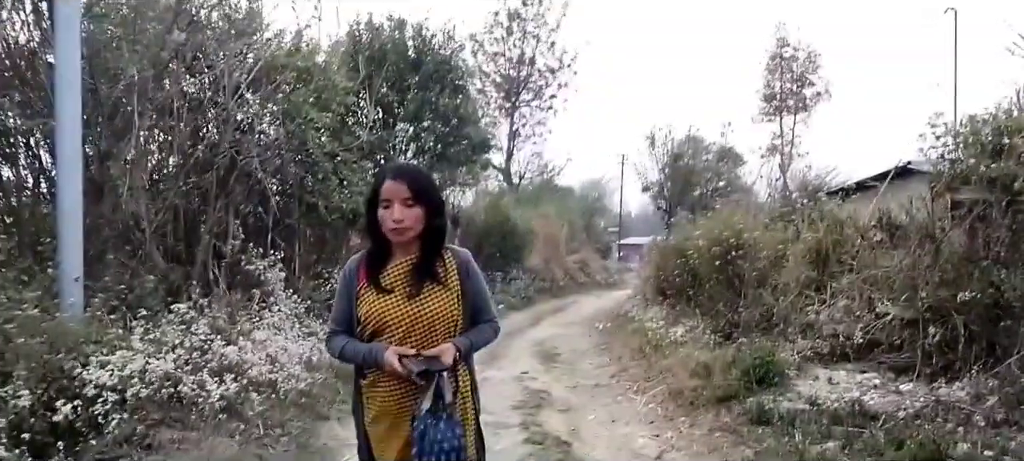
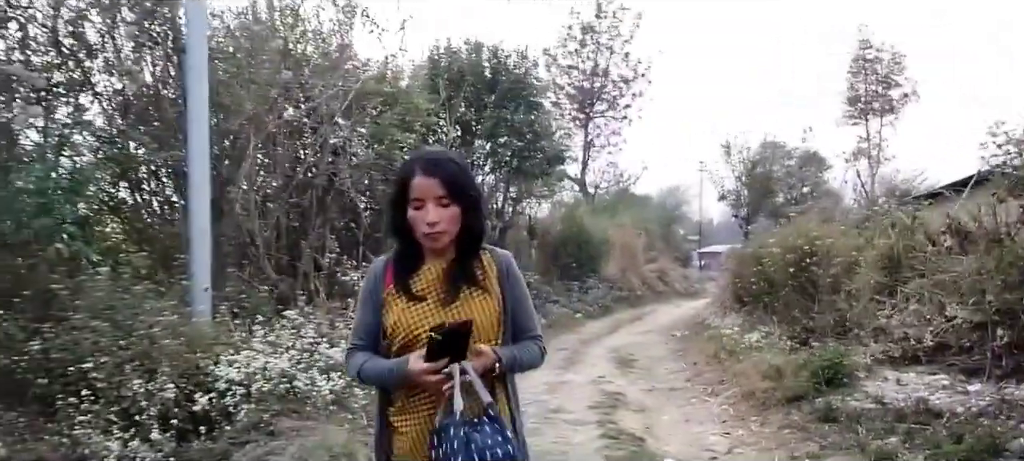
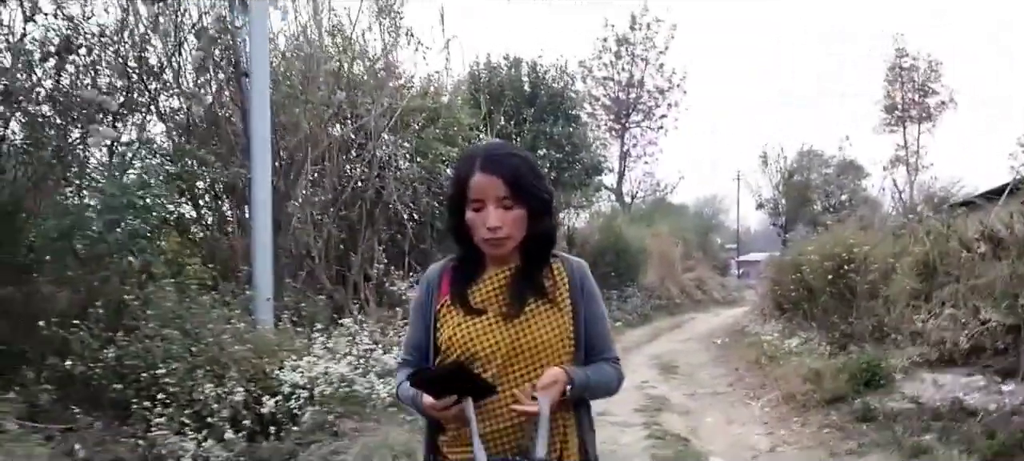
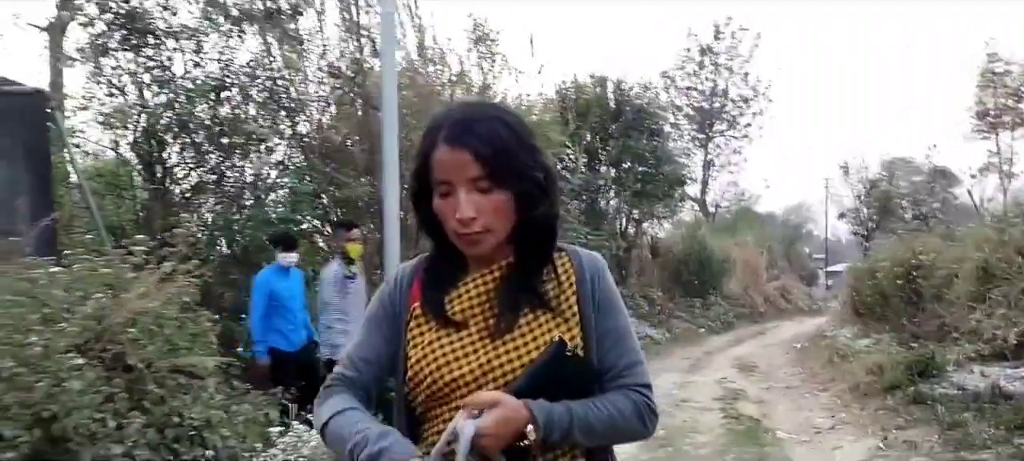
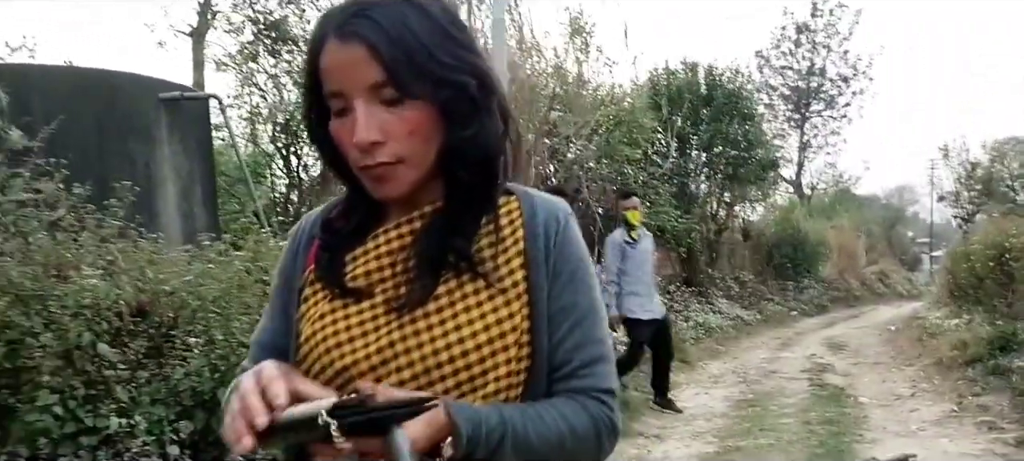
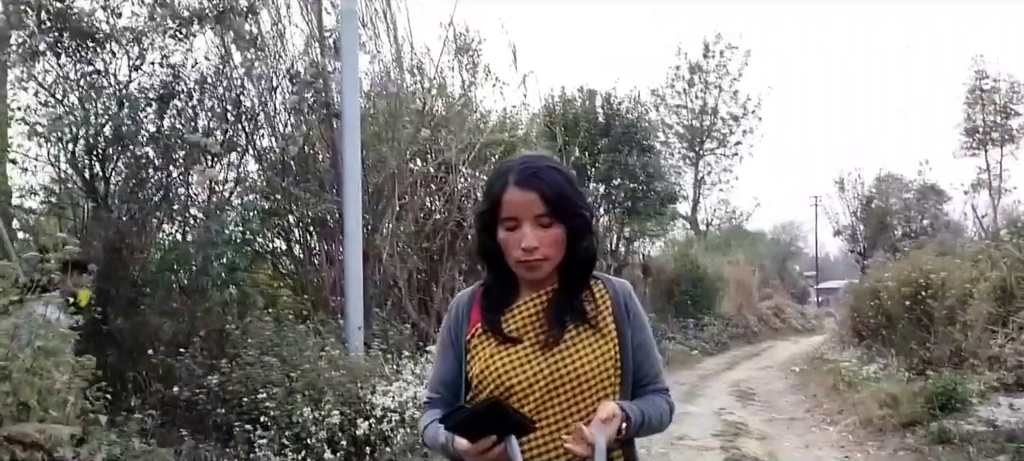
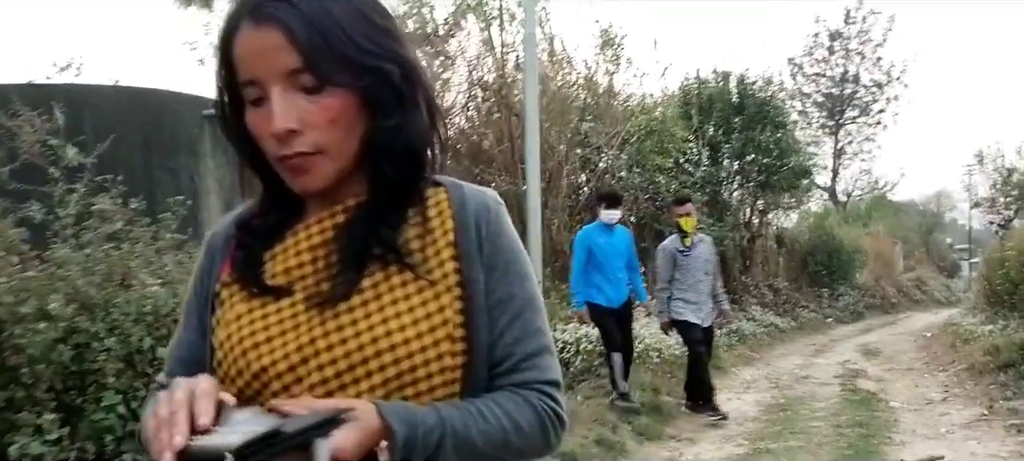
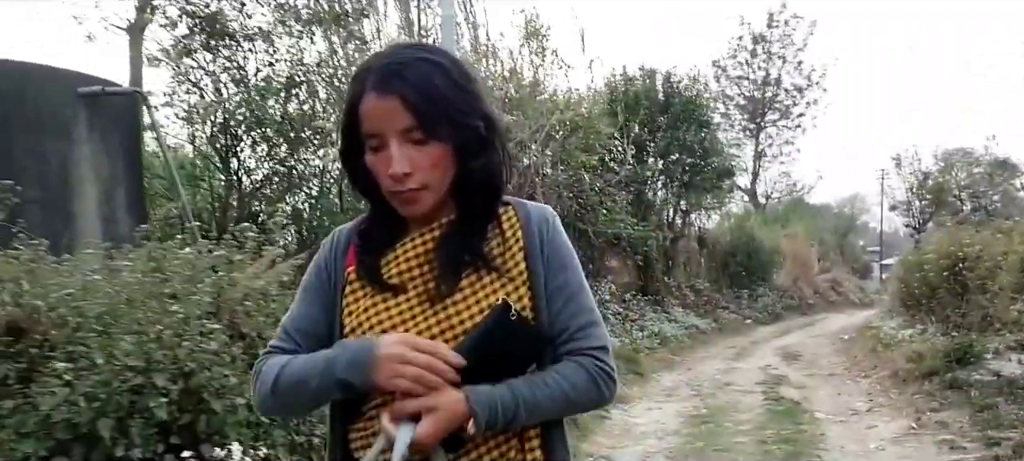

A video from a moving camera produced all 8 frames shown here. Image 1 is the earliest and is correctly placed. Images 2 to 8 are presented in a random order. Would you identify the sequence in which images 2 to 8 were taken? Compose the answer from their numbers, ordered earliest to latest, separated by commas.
2, 3, 6, 4, 8, 5, 7
